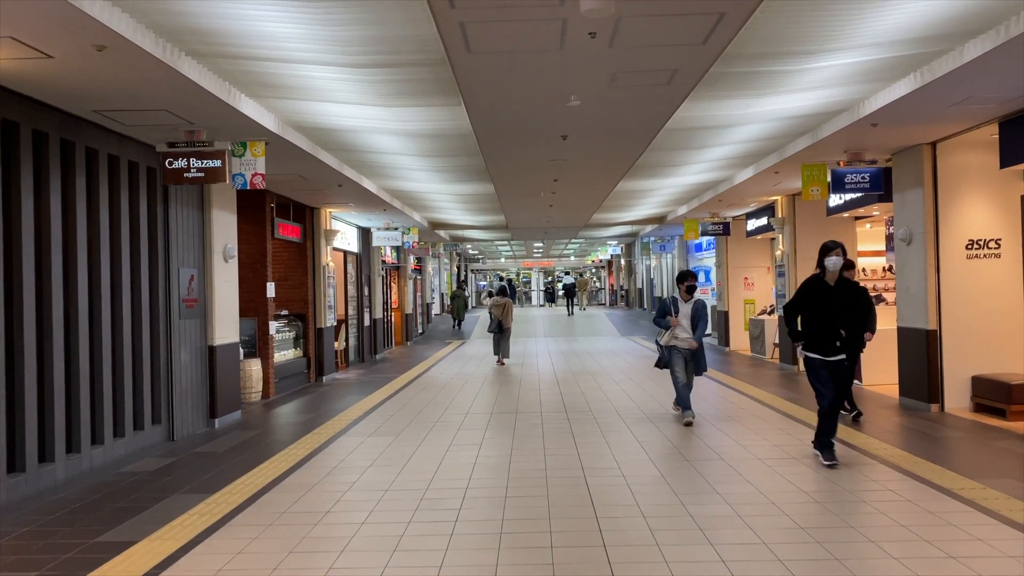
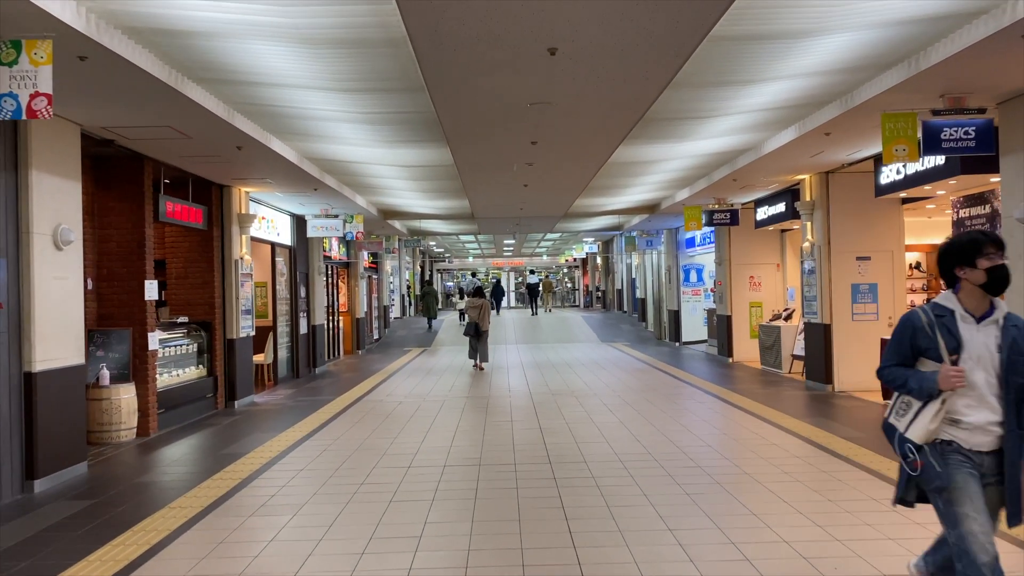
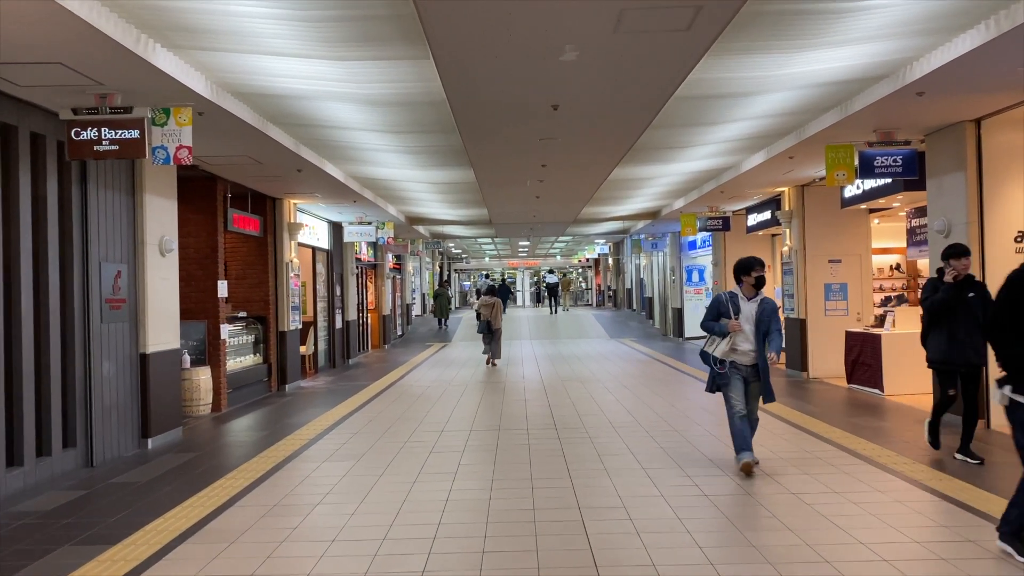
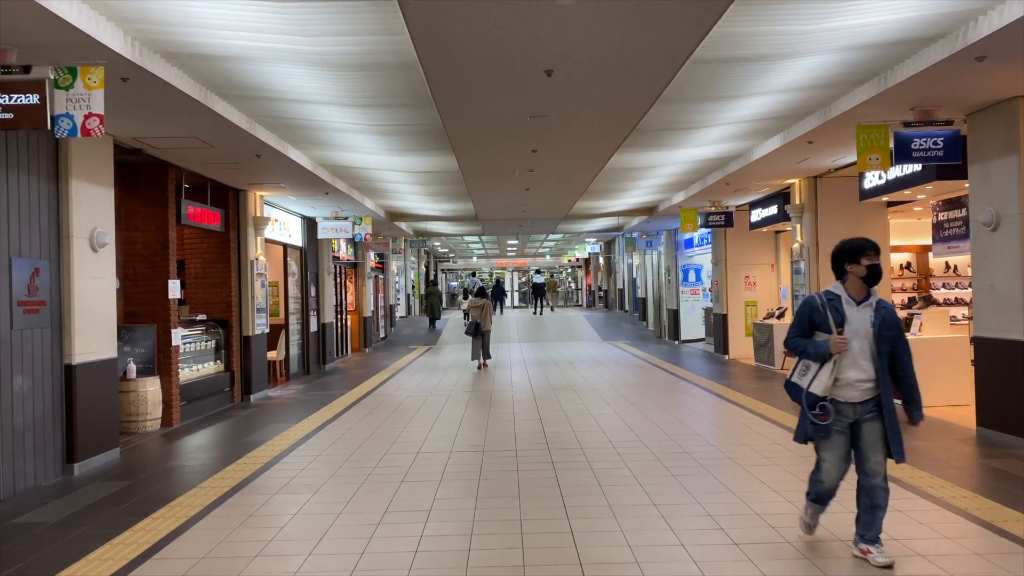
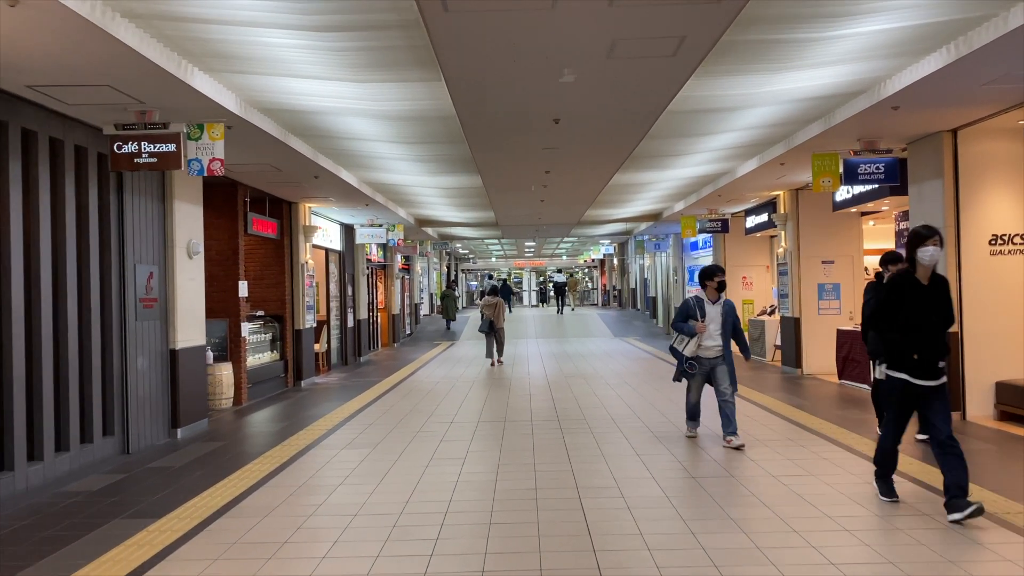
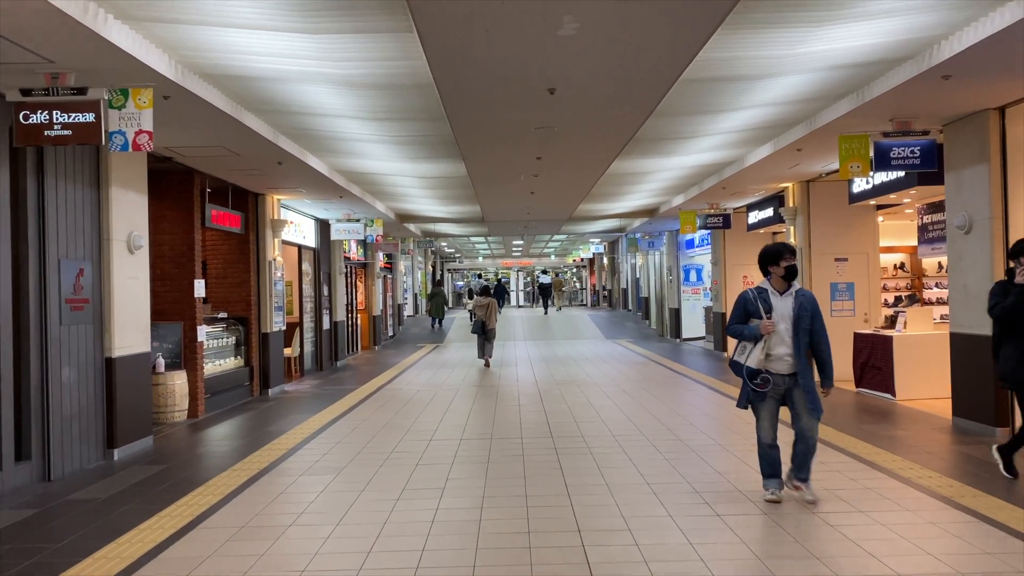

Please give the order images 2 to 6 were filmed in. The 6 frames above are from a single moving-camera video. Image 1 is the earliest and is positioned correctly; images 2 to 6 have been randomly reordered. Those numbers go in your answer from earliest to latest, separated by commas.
5, 3, 6, 4, 2
